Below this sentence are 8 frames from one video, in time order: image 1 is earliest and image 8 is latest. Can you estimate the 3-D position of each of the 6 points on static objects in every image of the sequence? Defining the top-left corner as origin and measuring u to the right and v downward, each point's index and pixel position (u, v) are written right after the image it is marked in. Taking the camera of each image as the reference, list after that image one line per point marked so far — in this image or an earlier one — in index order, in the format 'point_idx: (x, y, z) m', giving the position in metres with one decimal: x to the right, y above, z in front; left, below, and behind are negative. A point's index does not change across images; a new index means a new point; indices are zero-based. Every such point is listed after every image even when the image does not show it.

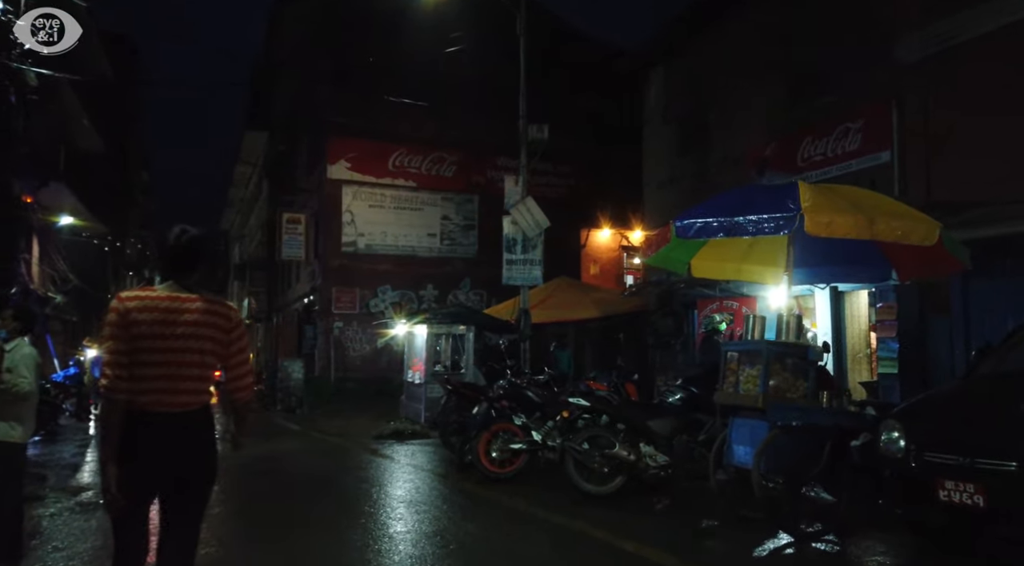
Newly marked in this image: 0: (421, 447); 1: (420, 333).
0: (-1.5, -2.6, +12.3) m
1: (-1.9, -1.0, +16.0) m
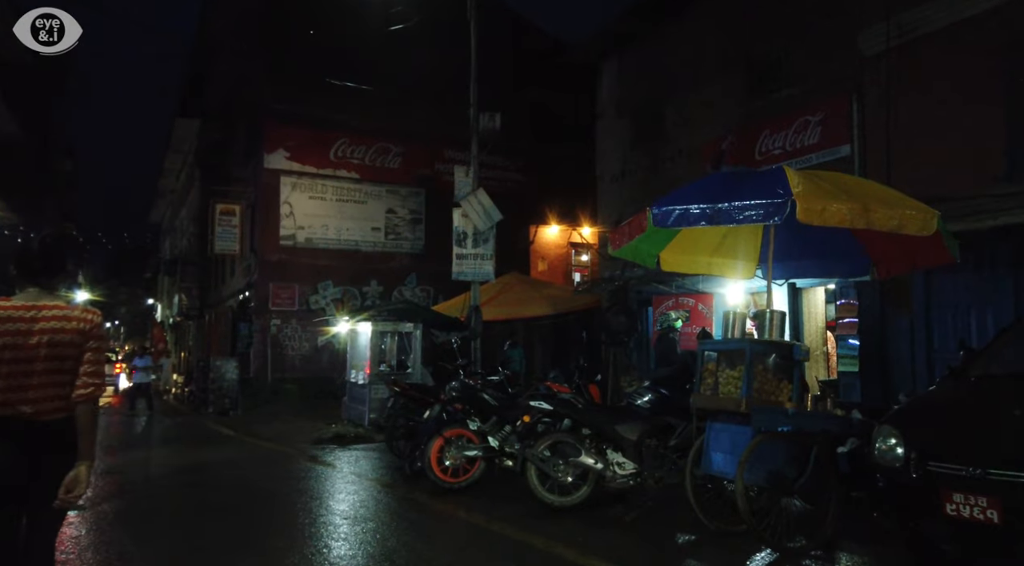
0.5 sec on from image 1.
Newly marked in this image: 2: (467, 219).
0: (-2.3, -2.6, +11.6) m
1: (-2.9, -1.0, +15.3) m
2: (-0.8, +1.1, +13.2) m
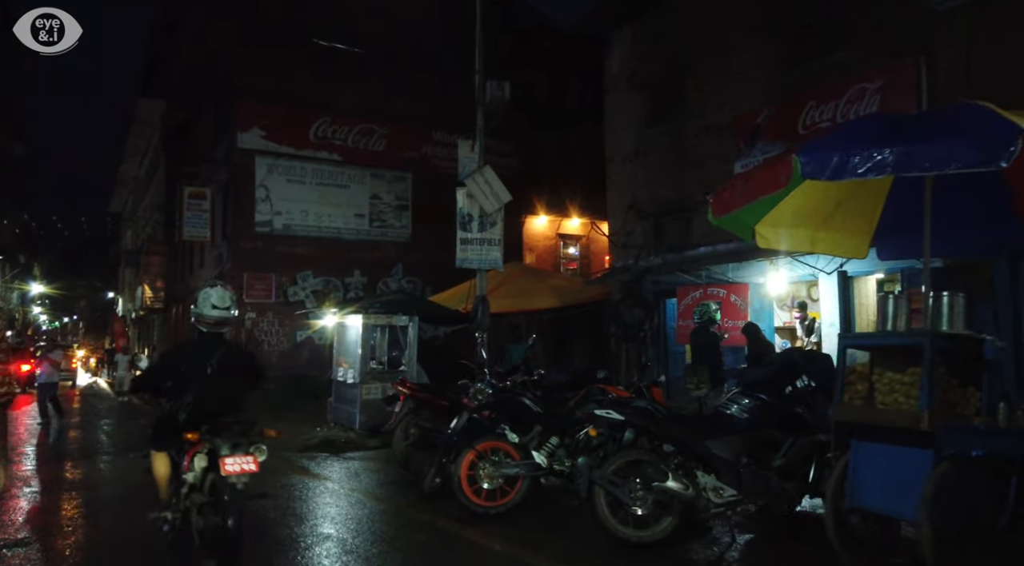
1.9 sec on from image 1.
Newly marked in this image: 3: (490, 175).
0: (-2.1, -2.4, +10.2) m
1: (-2.9, -0.7, +13.9) m
2: (-0.6, +1.3, +11.8) m
3: (-0.4, +1.6, +11.8) m
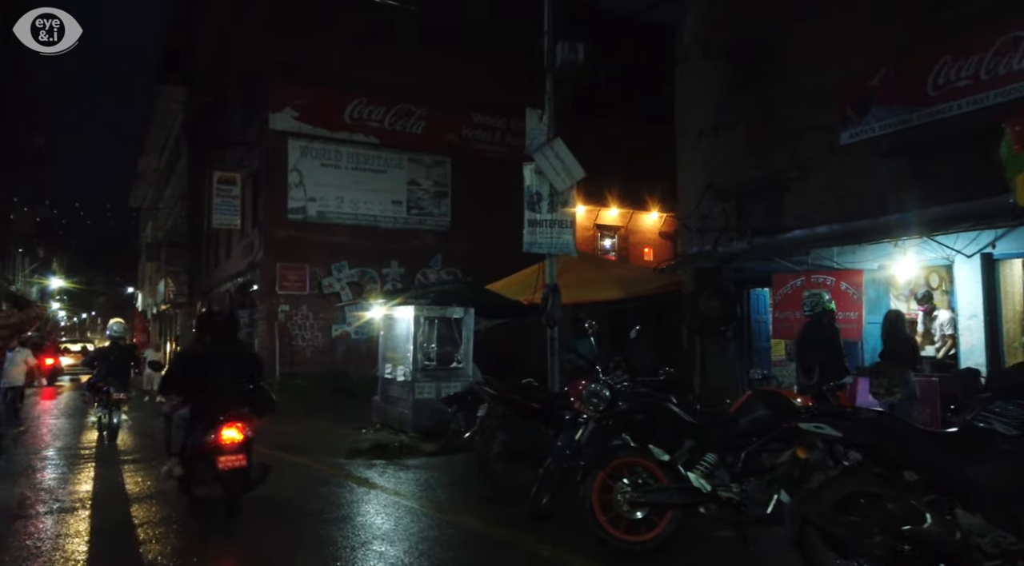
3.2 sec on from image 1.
0: (-1.1, -2.2, +9.0) m
1: (-1.8, -0.6, +12.6) m
2: (+0.4, +1.5, +10.6) m
3: (+0.7, +1.8, +10.6) m
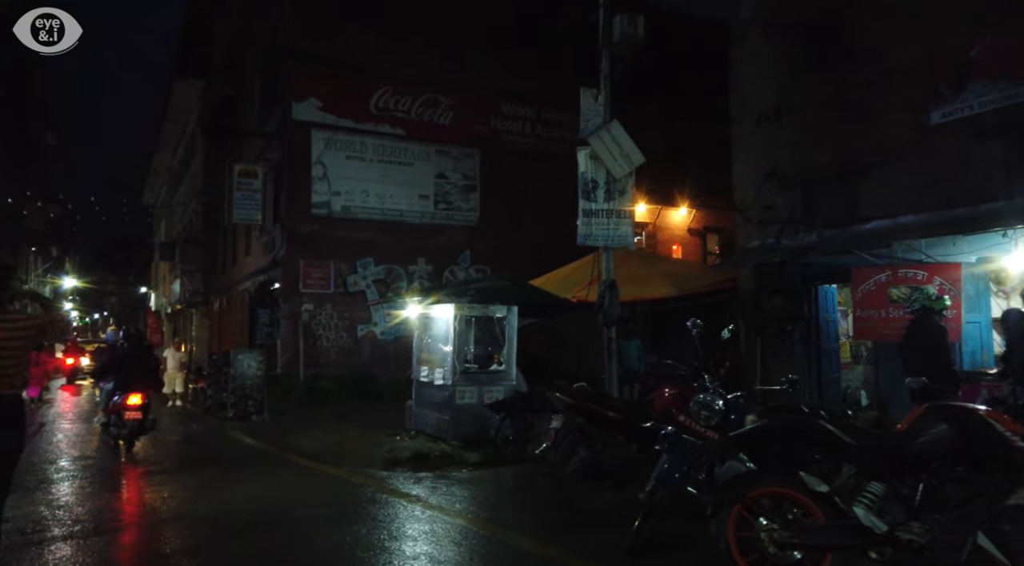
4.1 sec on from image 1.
0: (-0.4, -2.2, +8.1) m
1: (-1.1, -0.5, +11.8) m
2: (+1.1, +1.5, +9.7) m
3: (+1.3, +1.9, +9.7) m
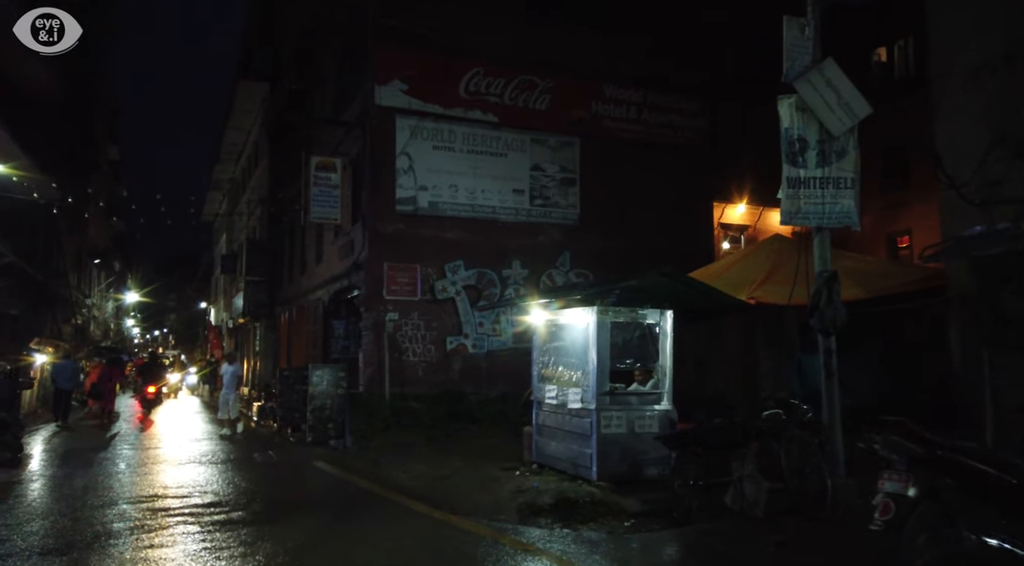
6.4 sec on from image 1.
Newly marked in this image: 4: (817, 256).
0: (+1.2, -2.1, +5.7) m
1: (+0.7, -0.5, +9.5) m
2: (+2.8, +1.6, +7.3) m
3: (+3.0, +2.0, +7.2) m
4: (+2.9, +0.3, +7.4) m
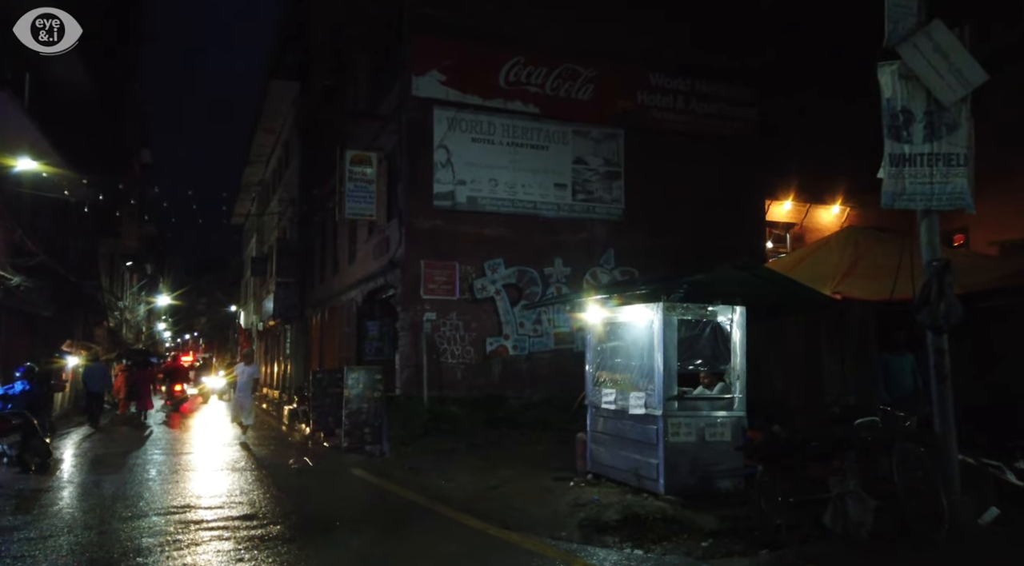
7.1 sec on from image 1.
0: (+1.7, -2.0, +4.9) m
1: (+1.4, -0.4, +8.7) m
2: (+3.3, +1.7, +6.4) m
3: (+3.6, +2.0, +6.4) m
4: (+3.5, +0.3, +6.5) m
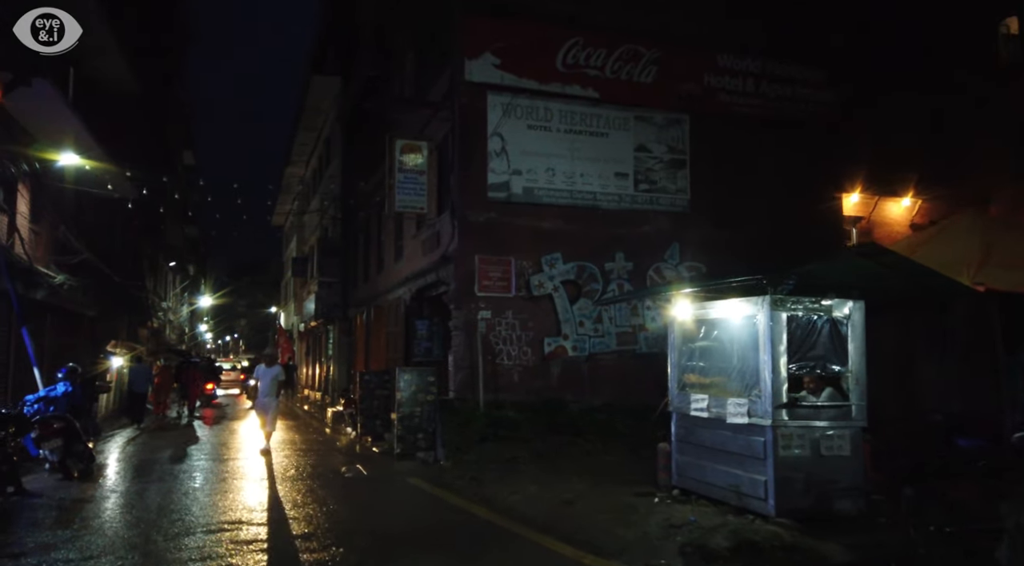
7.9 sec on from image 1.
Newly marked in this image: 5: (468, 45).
0: (+2.4, -1.9, +3.9) m
1: (+2.2, -0.3, +7.6) m
2: (+4.0, +1.8, +5.3) m
3: (+4.3, +2.1, +5.3) m
4: (+4.2, +0.4, +5.4) m
5: (-0.8, +4.3, +13.8) m
